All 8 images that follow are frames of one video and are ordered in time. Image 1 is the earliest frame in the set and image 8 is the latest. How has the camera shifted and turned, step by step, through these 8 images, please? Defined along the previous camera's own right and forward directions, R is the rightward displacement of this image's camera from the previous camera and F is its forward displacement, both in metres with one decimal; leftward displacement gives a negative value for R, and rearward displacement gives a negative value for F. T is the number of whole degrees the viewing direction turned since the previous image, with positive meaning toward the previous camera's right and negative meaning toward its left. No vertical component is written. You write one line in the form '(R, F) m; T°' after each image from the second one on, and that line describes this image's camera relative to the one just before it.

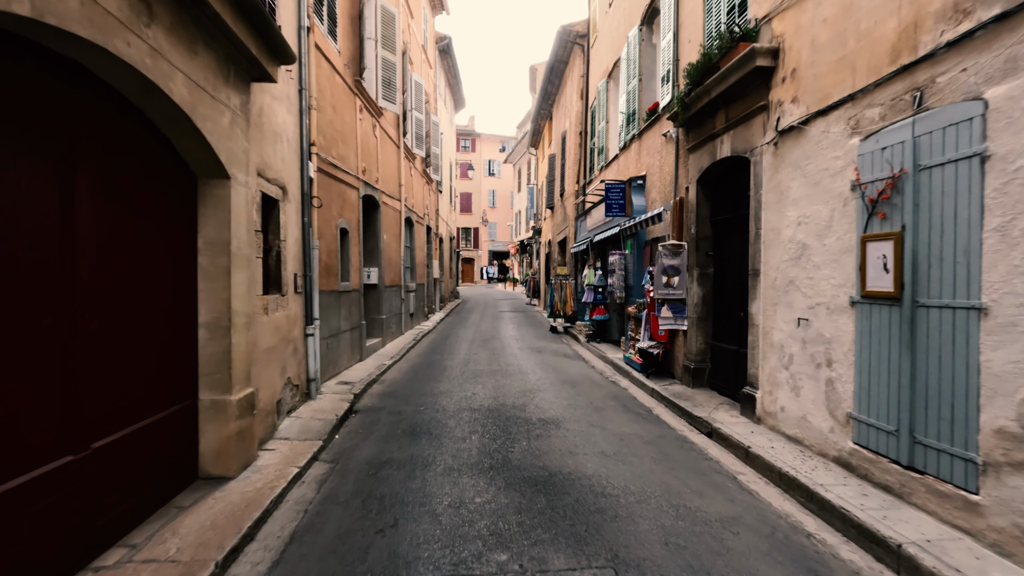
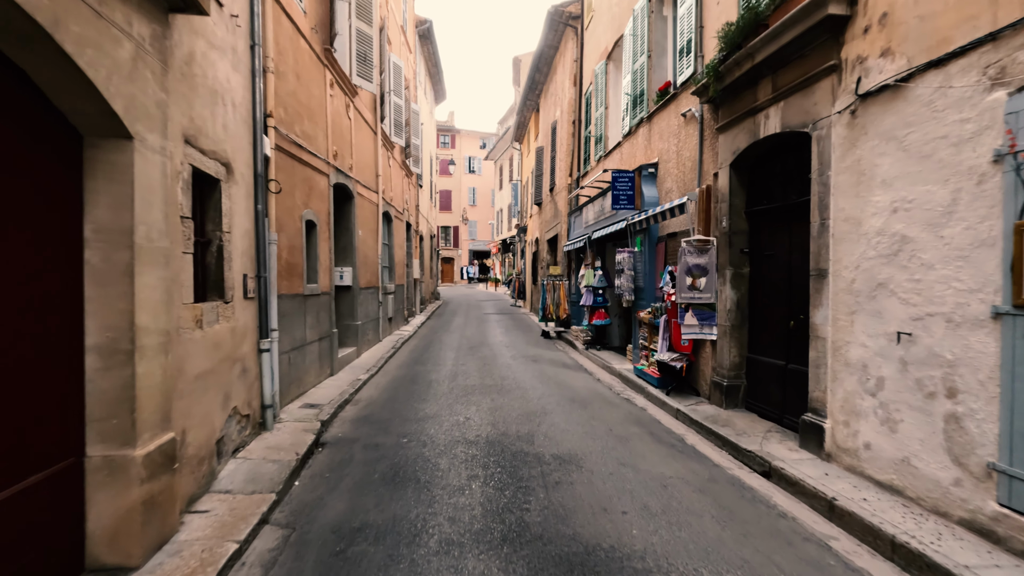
(-0.3, +1.2) m; +2°
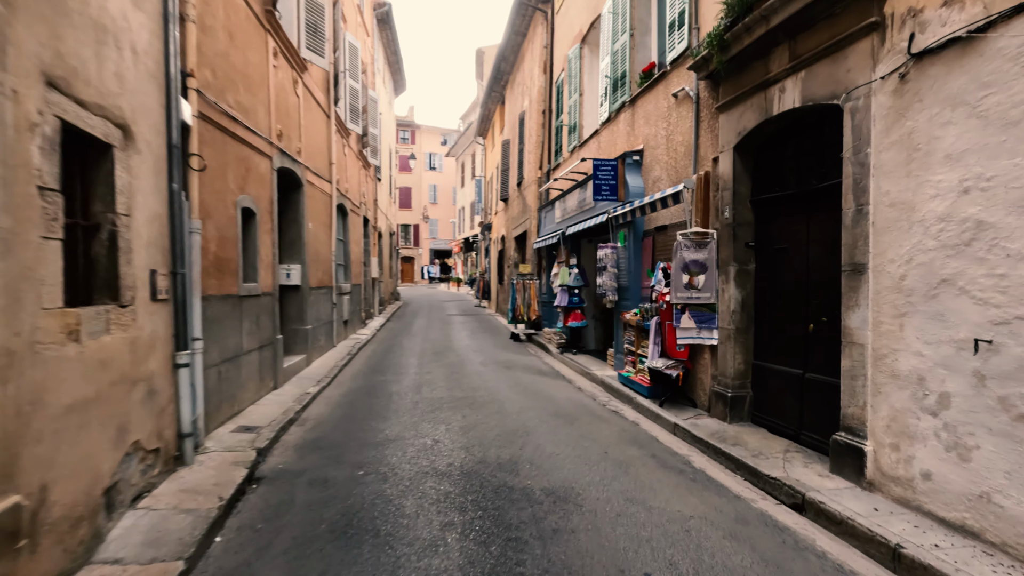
(-0.2, +0.9) m; +4°
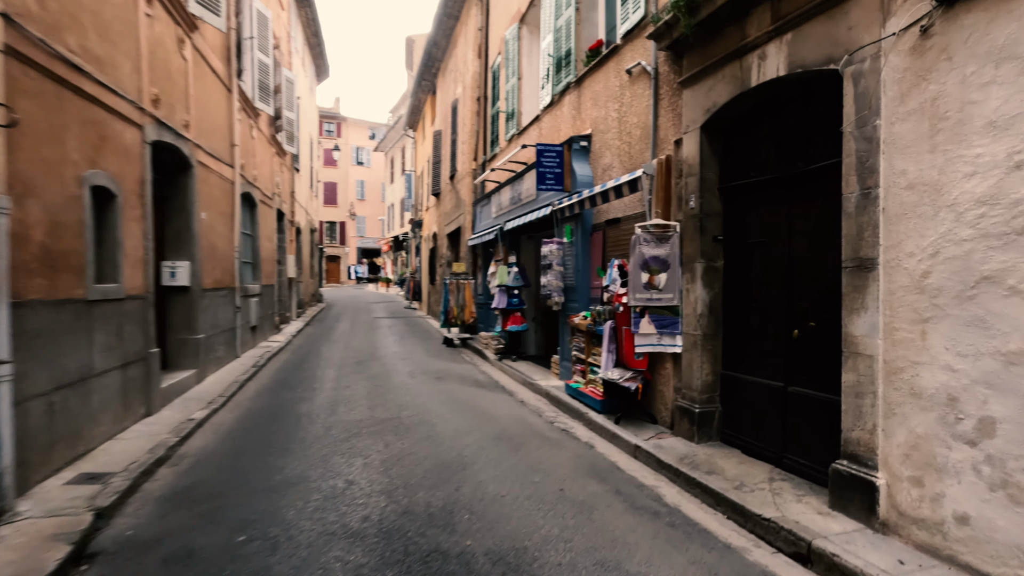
(0.0, +1.0) m; +7°
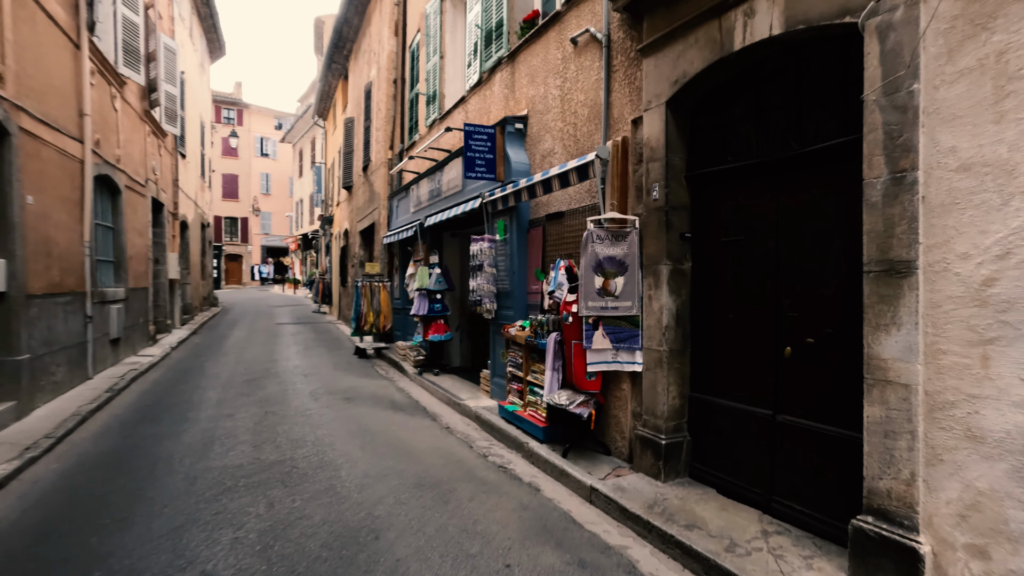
(-0.1, +1.0) m; +9°
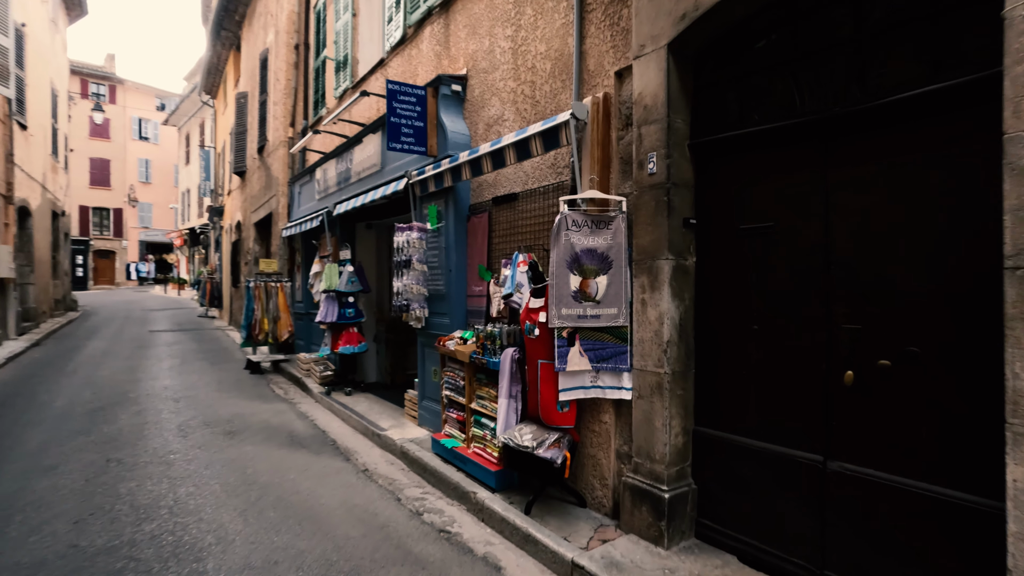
(-0.2, +1.2) m; +9°
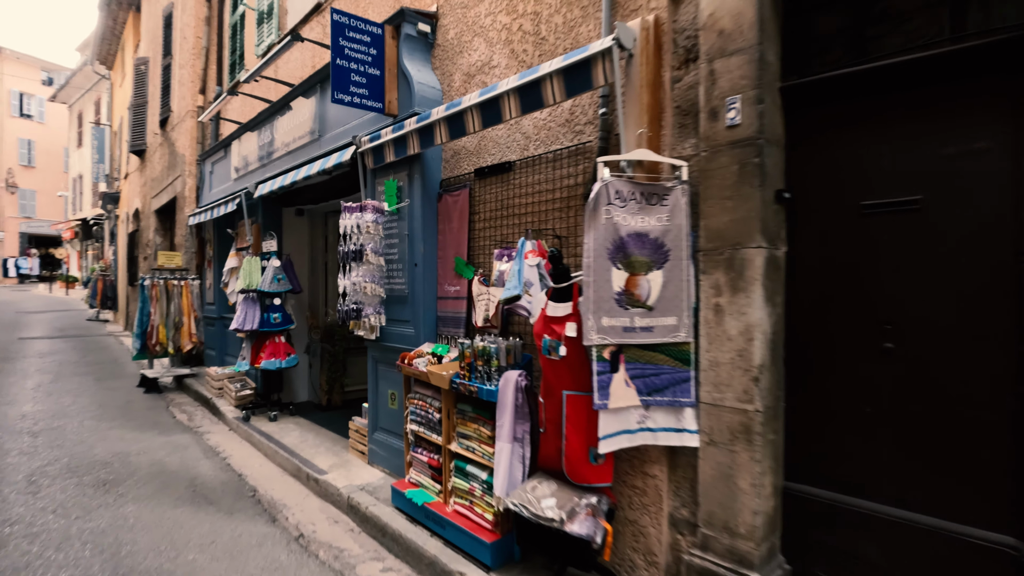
(-0.4, +1.1) m; +7°
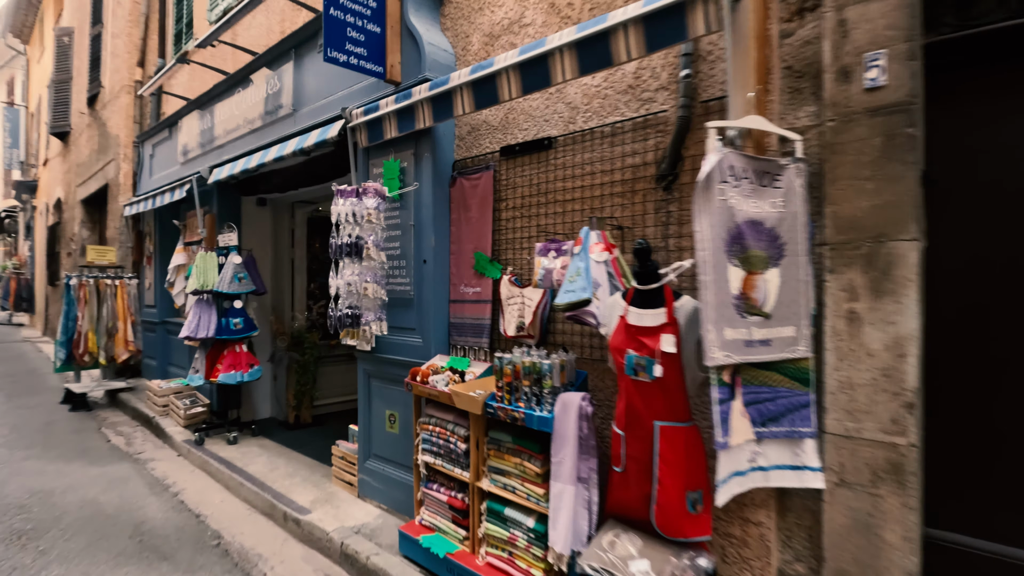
(-0.5, +0.6) m; +5°
